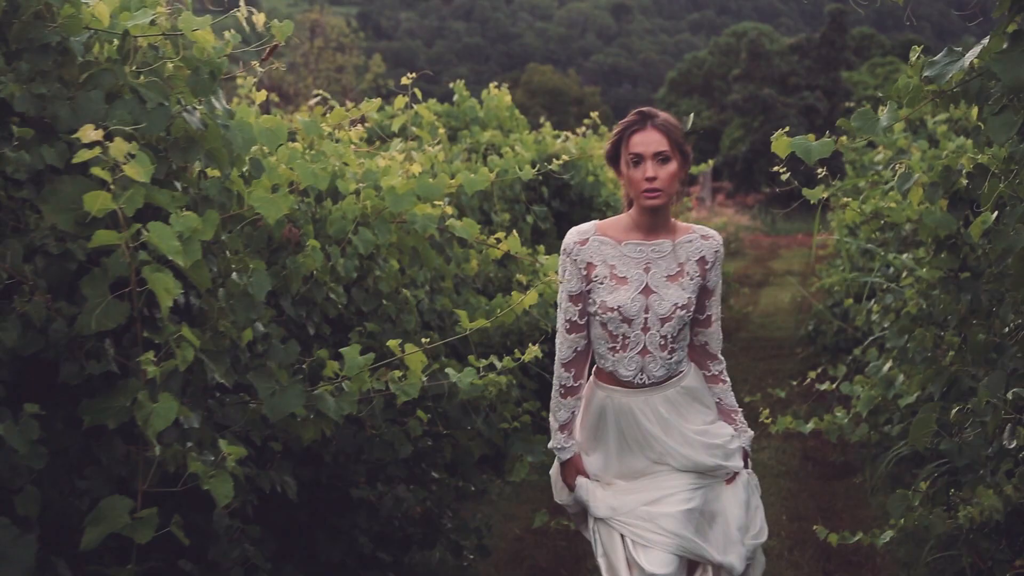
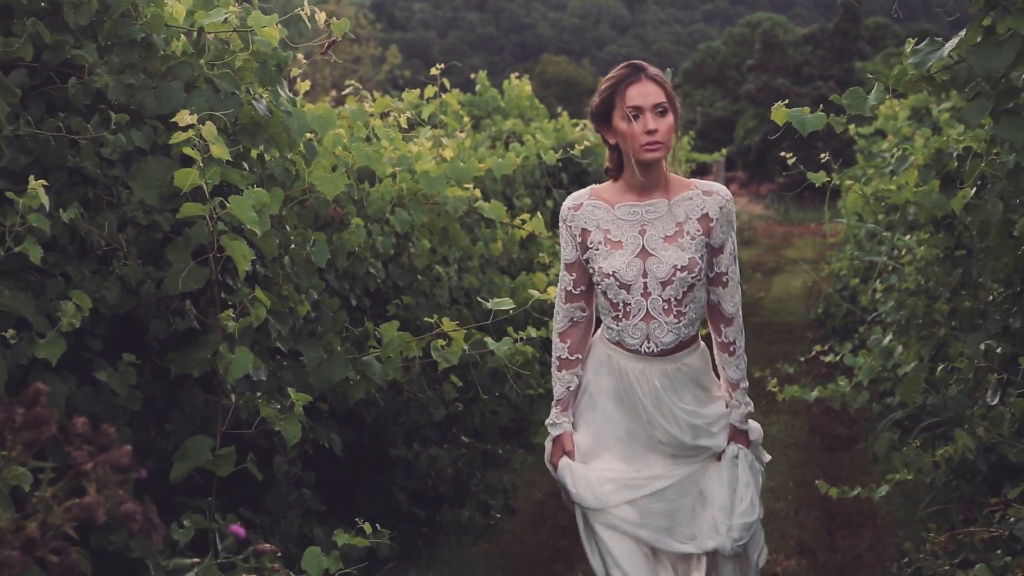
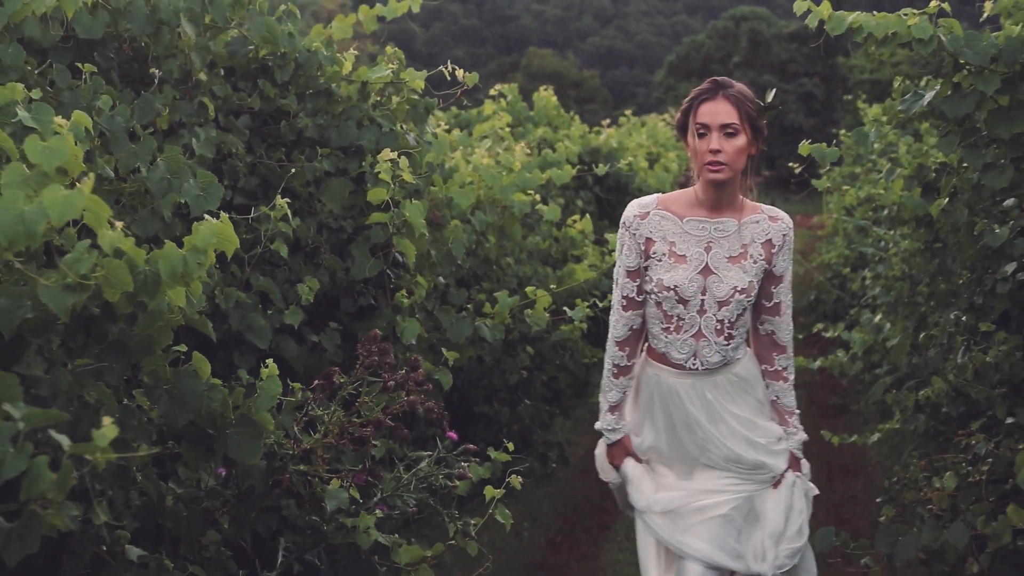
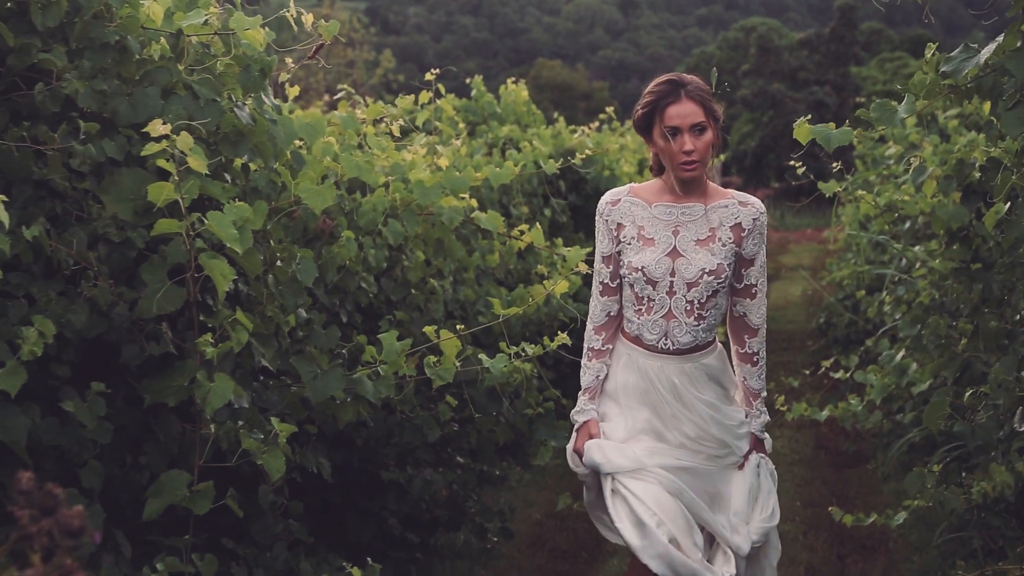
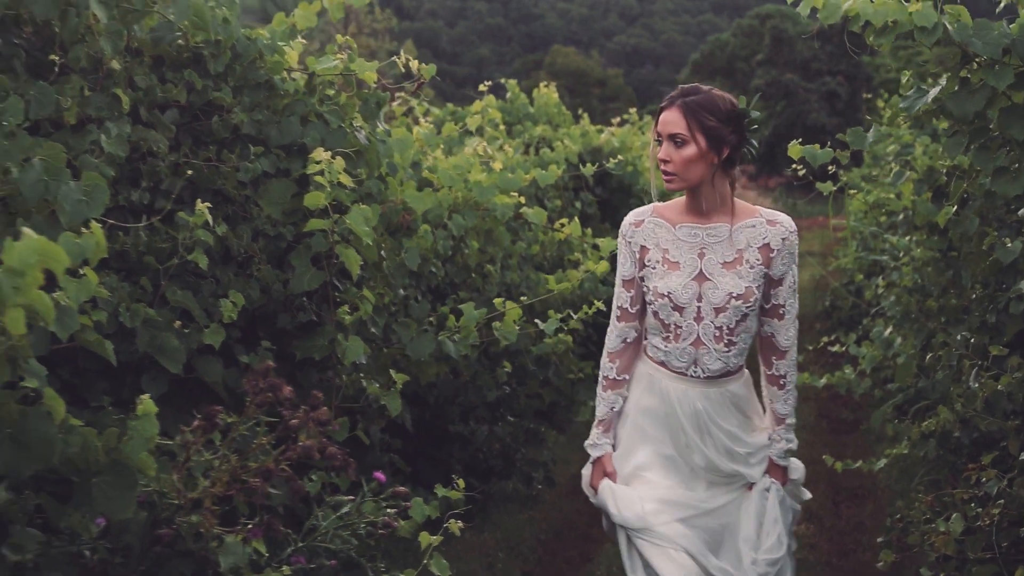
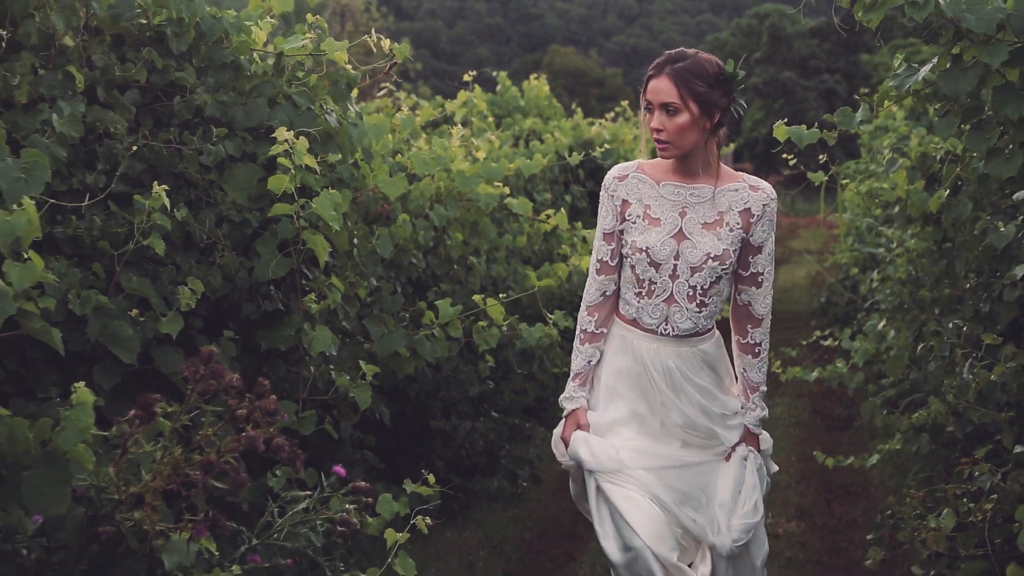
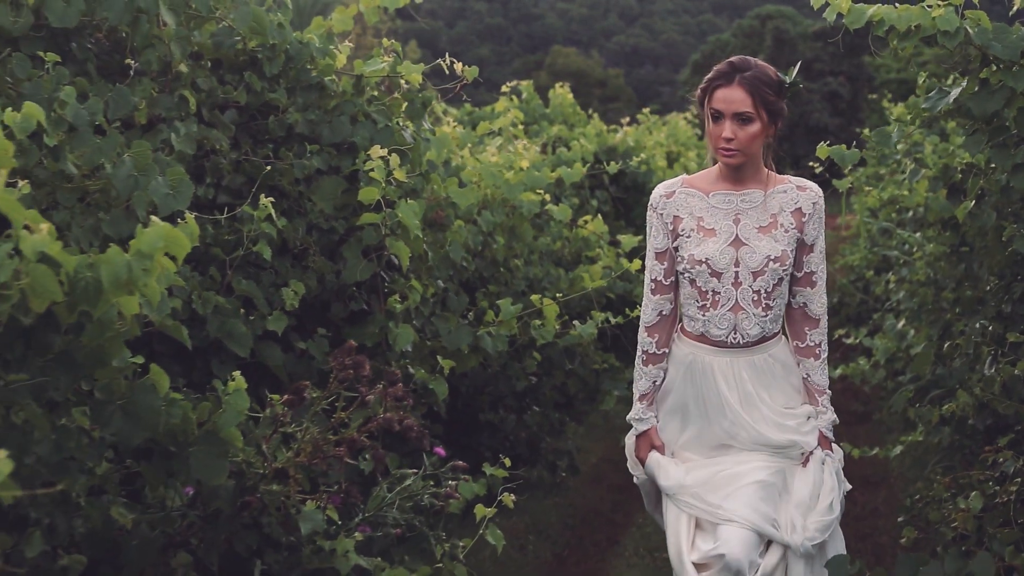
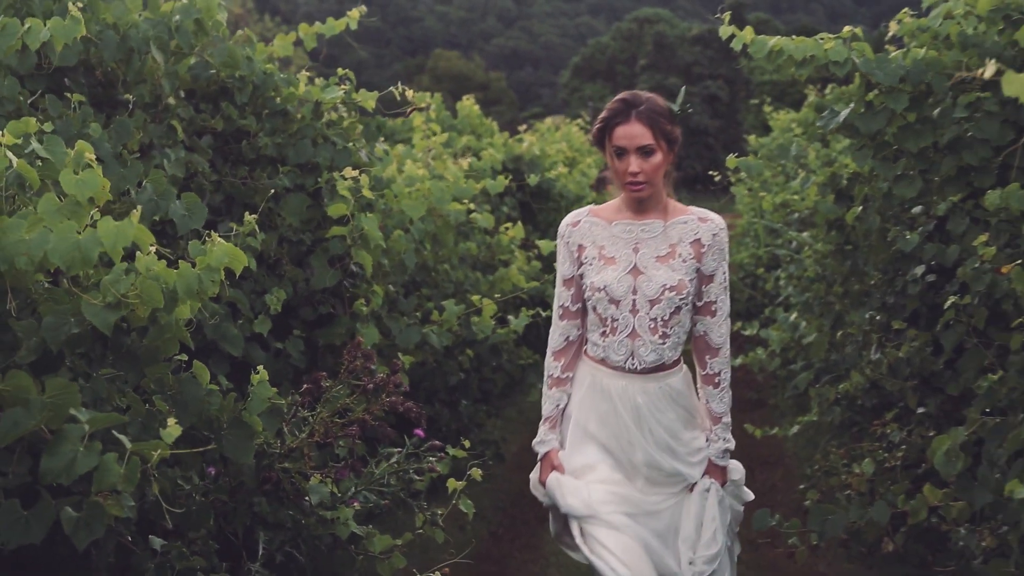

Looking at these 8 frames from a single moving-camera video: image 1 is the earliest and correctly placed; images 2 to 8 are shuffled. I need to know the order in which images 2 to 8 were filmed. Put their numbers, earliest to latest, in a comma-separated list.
4, 2, 6, 5, 7, 3, 8
